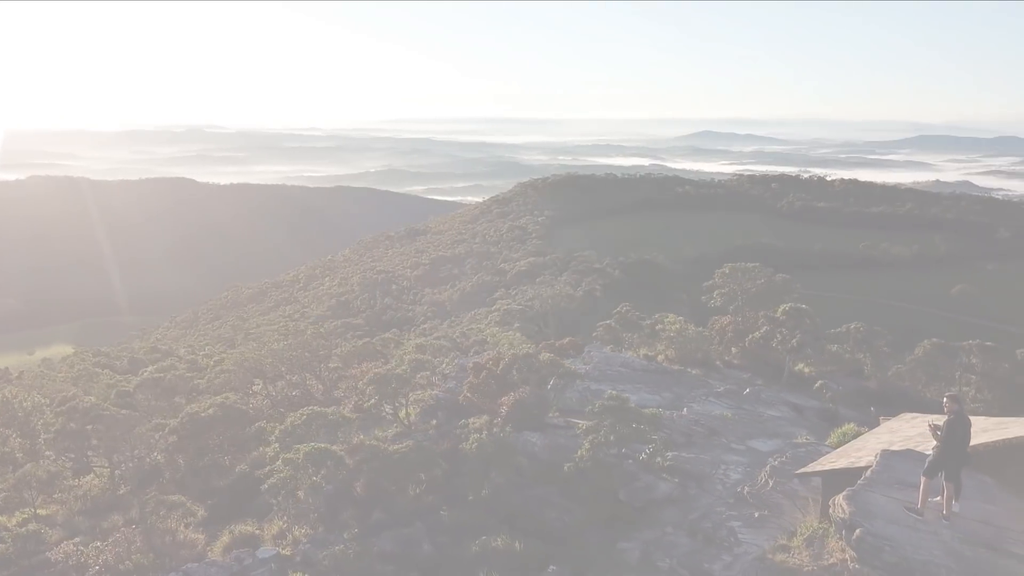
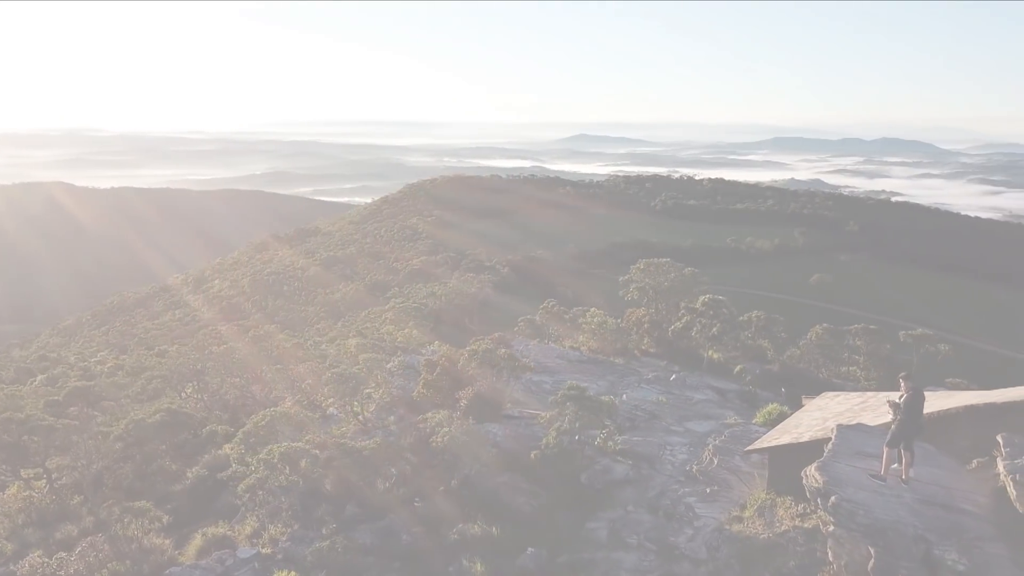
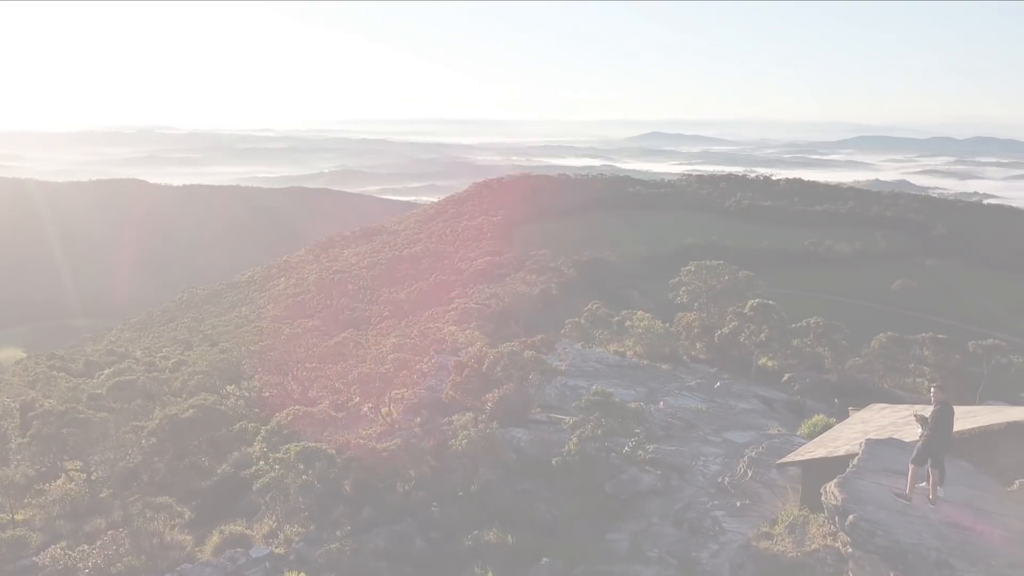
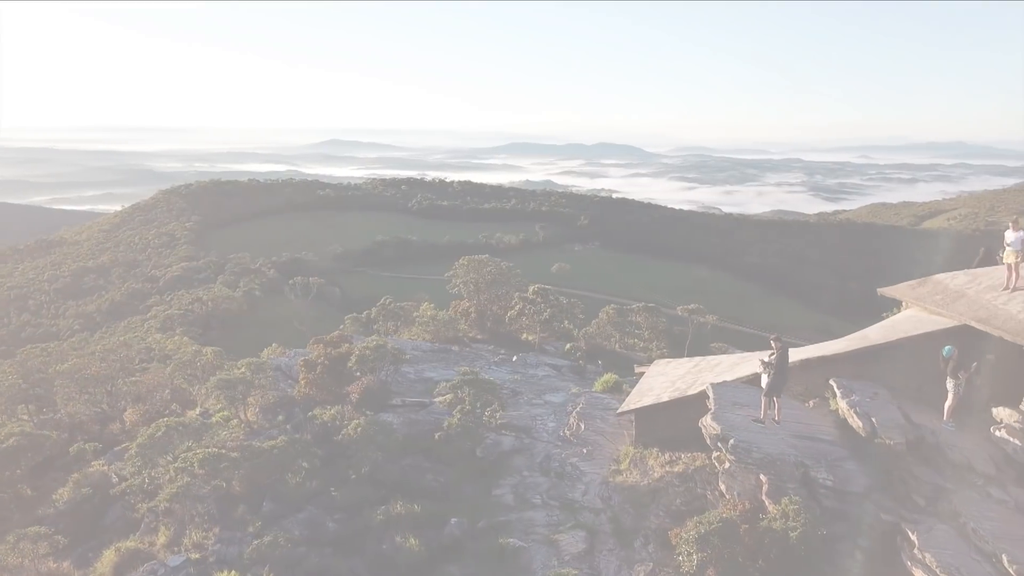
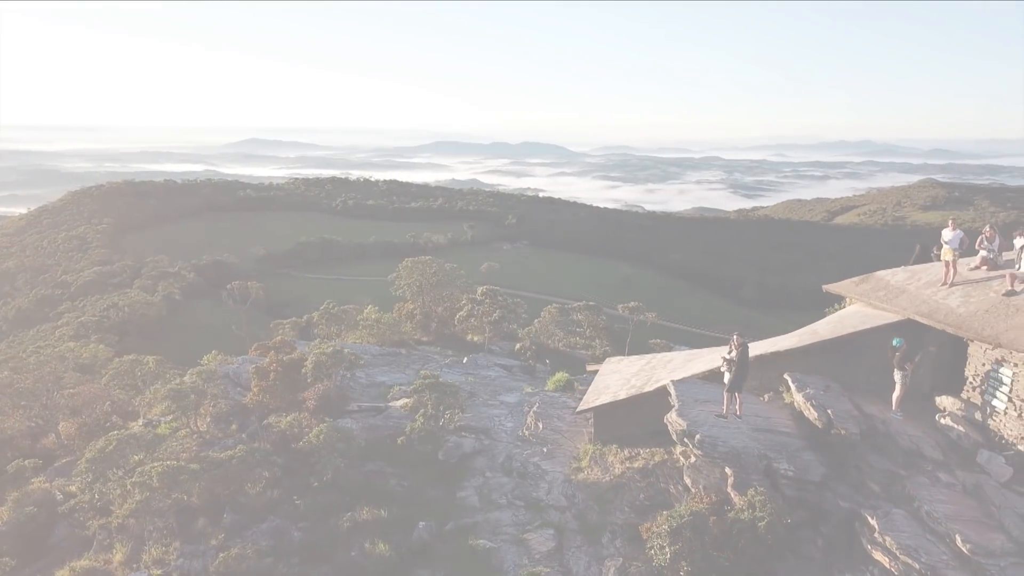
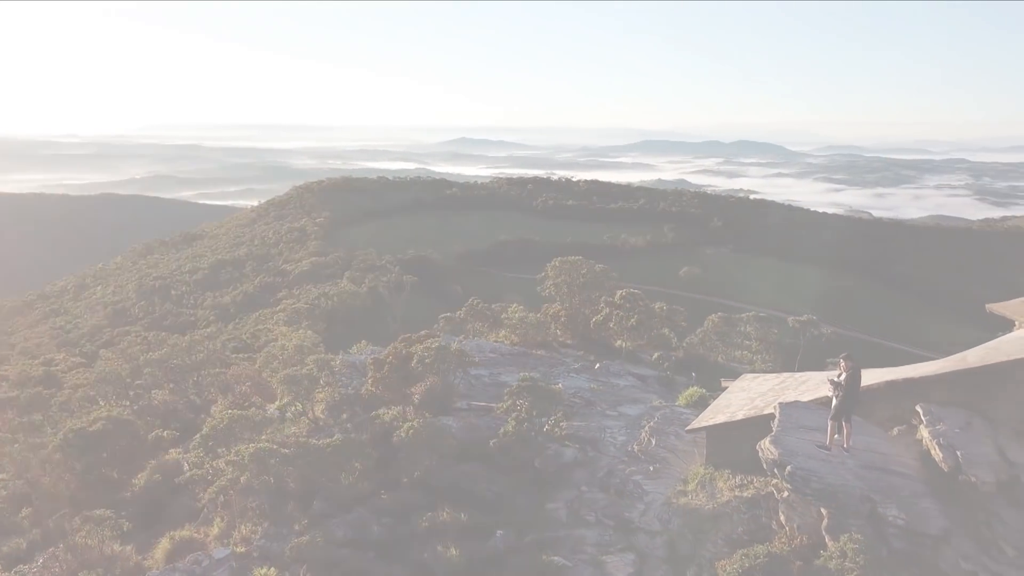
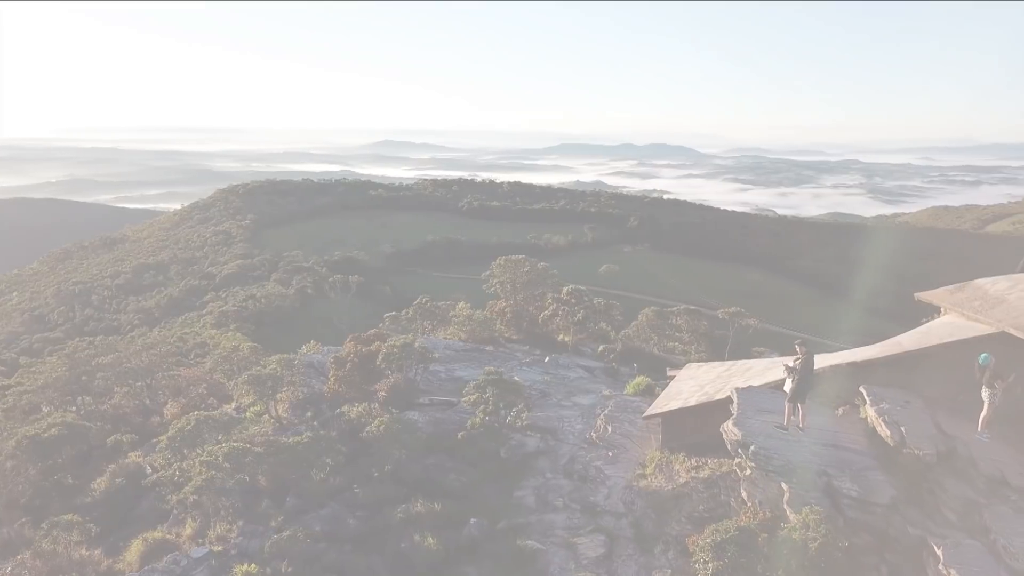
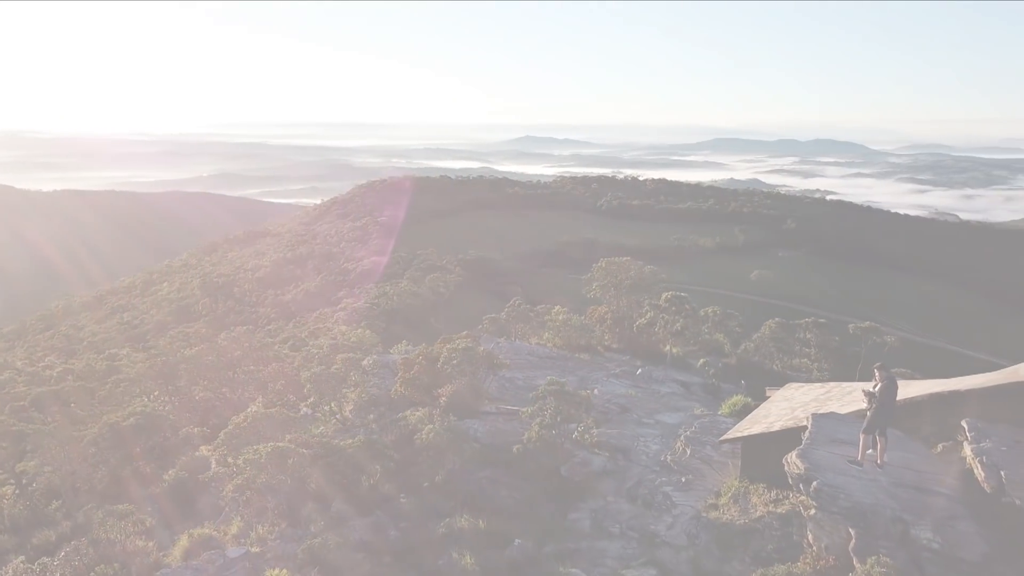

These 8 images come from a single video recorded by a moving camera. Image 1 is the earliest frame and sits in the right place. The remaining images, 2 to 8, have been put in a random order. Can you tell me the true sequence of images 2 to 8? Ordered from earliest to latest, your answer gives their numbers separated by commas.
3, 2, 8, 6, 7, 4, 5
